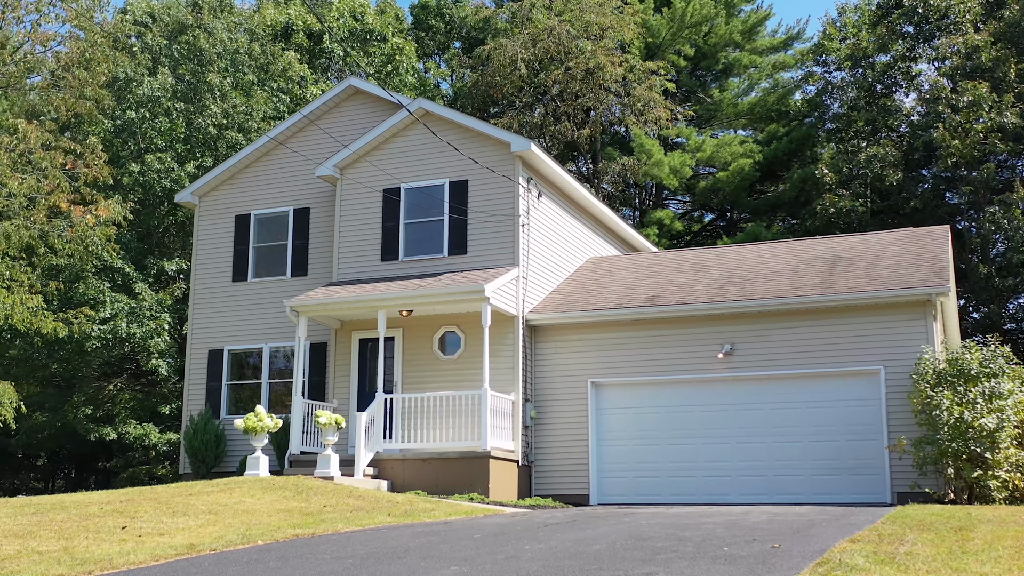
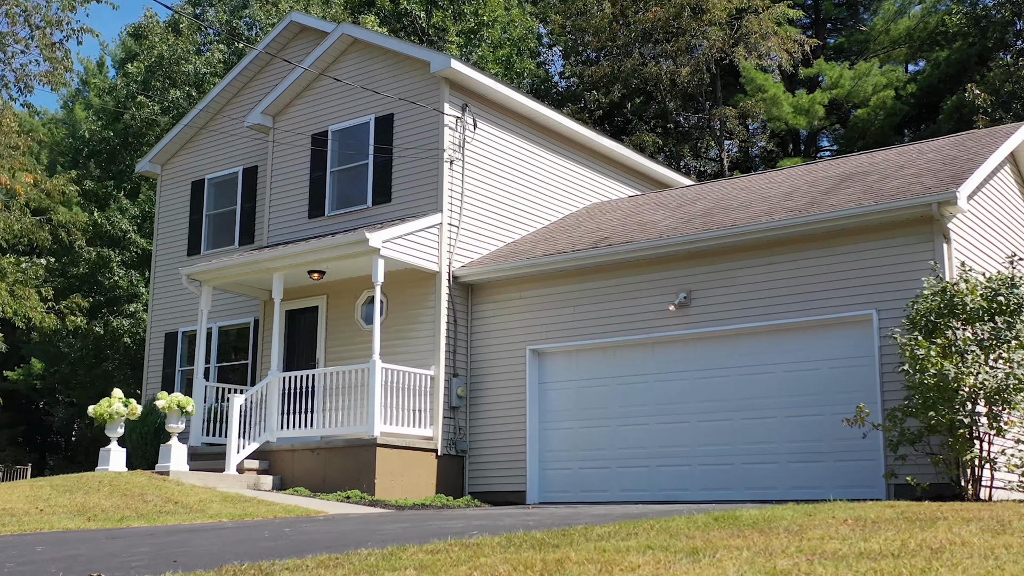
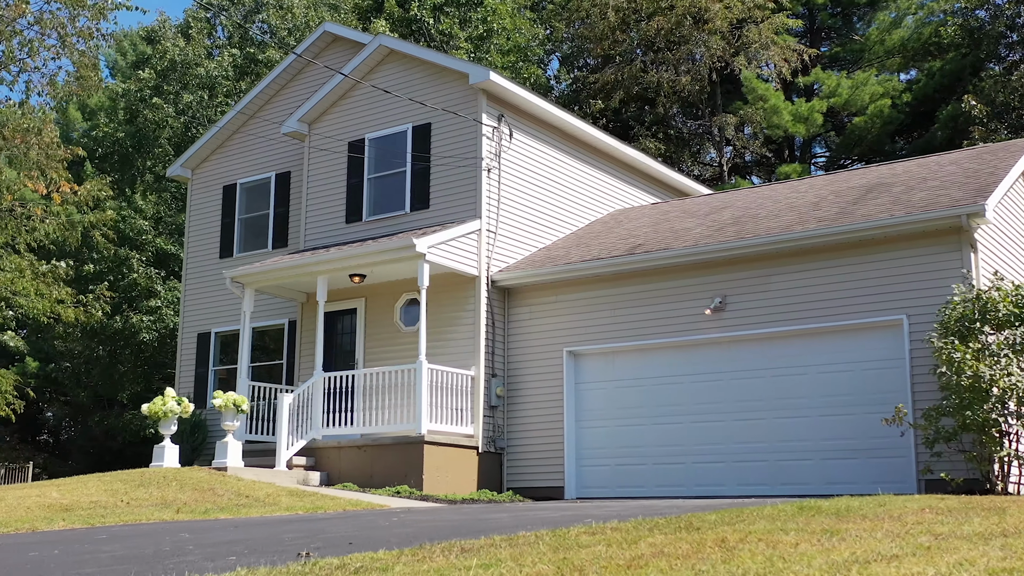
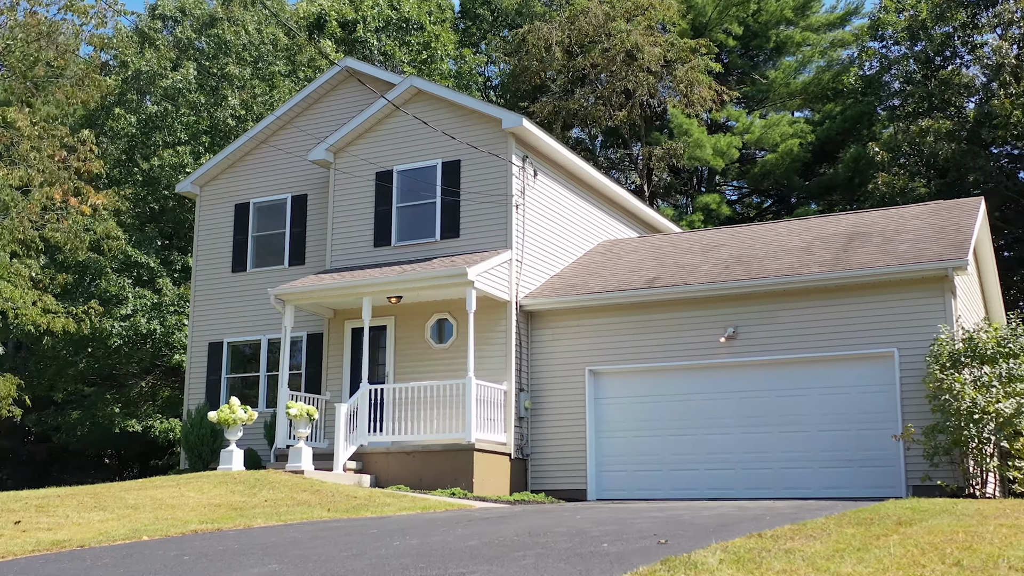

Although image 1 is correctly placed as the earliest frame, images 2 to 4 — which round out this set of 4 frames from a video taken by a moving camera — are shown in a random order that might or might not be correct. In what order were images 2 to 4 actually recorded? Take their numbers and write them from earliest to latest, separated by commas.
4, 3, 2
